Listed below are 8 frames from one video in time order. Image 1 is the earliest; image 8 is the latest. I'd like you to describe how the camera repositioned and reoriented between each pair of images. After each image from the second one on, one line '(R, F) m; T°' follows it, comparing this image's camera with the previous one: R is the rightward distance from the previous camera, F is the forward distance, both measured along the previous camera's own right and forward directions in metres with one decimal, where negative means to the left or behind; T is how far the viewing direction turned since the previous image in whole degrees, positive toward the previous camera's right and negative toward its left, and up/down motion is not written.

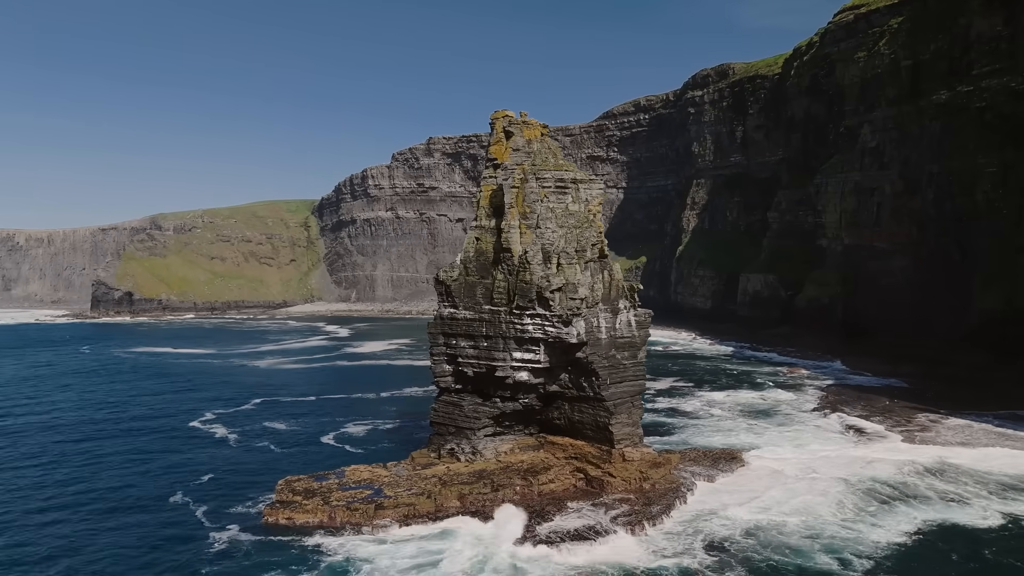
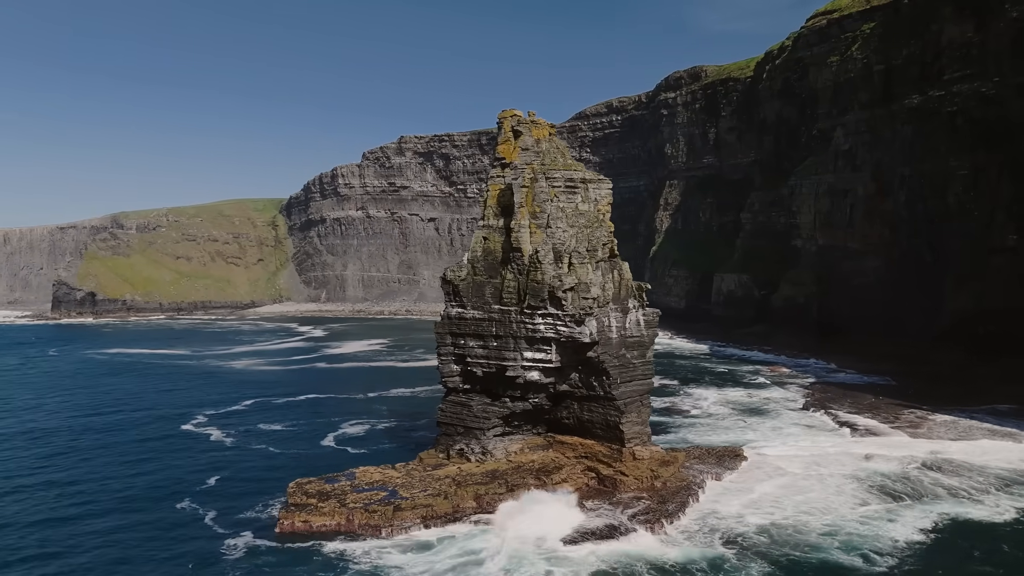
(-1.1, +0.1) m; +3°
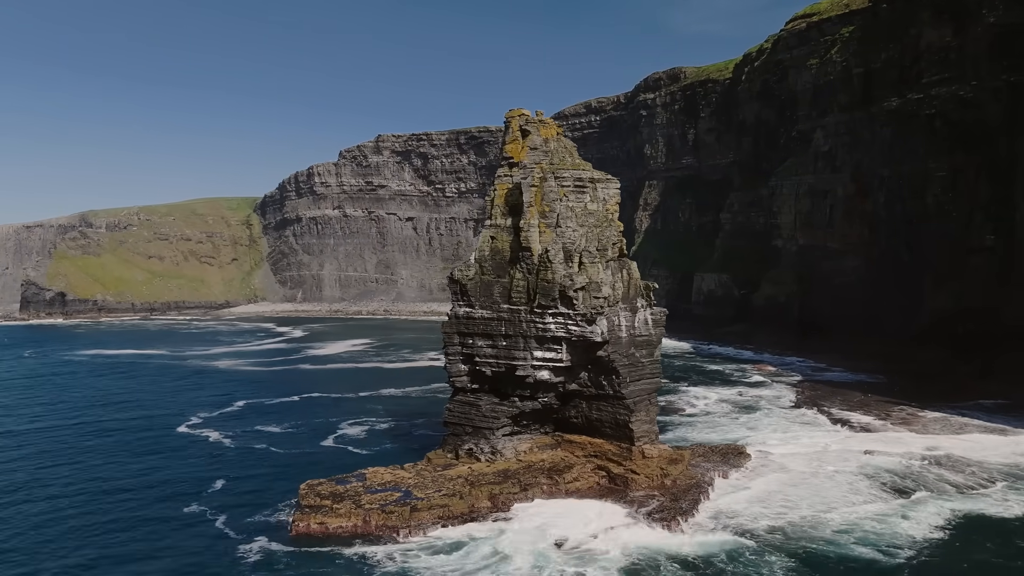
(-0.9, 0.0) m; +2°
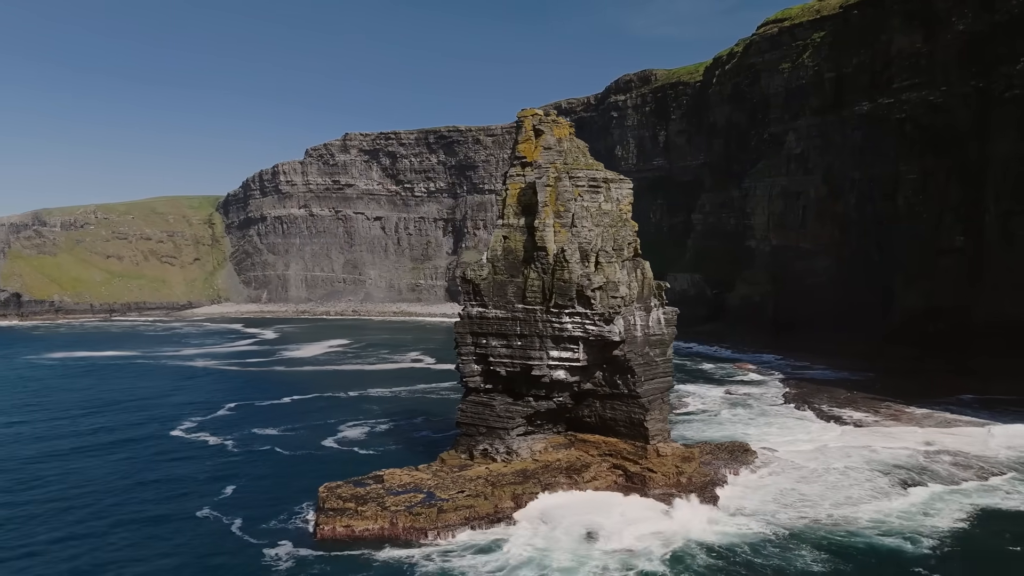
(-1.3, +0.1) m; +3°
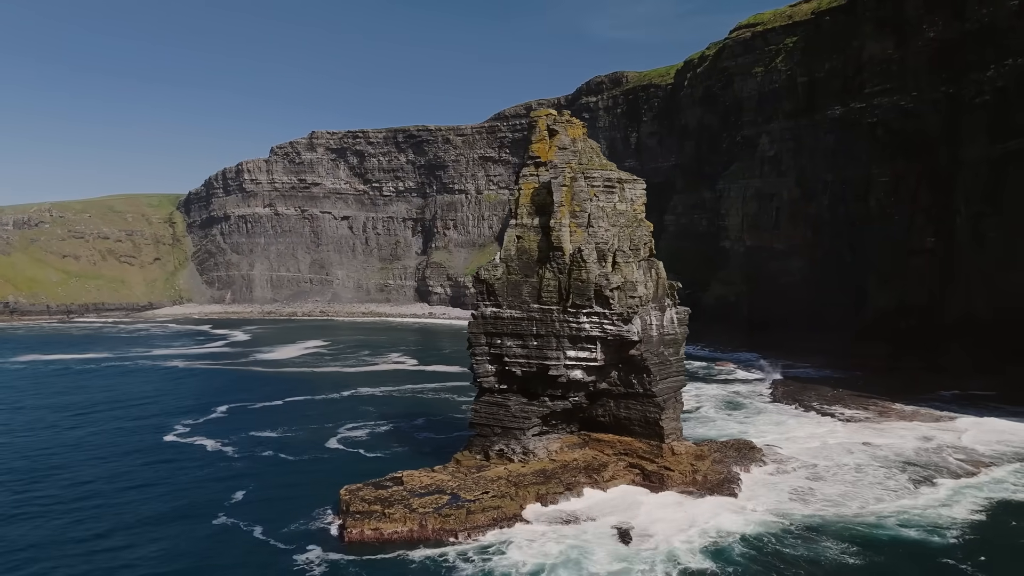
(-1.4, +0.1) m; +3°
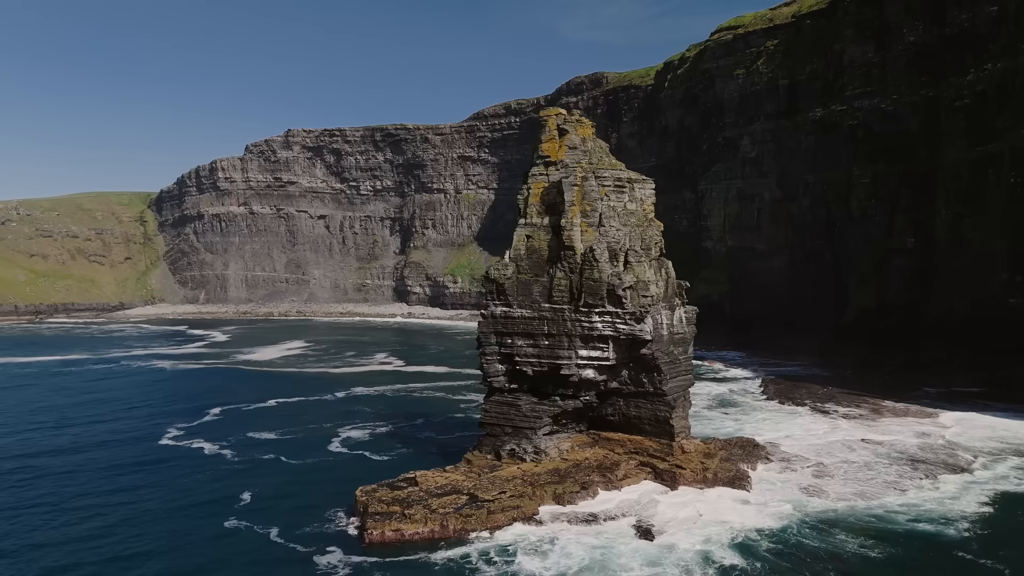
(-1.0, 0.0) m; +2°
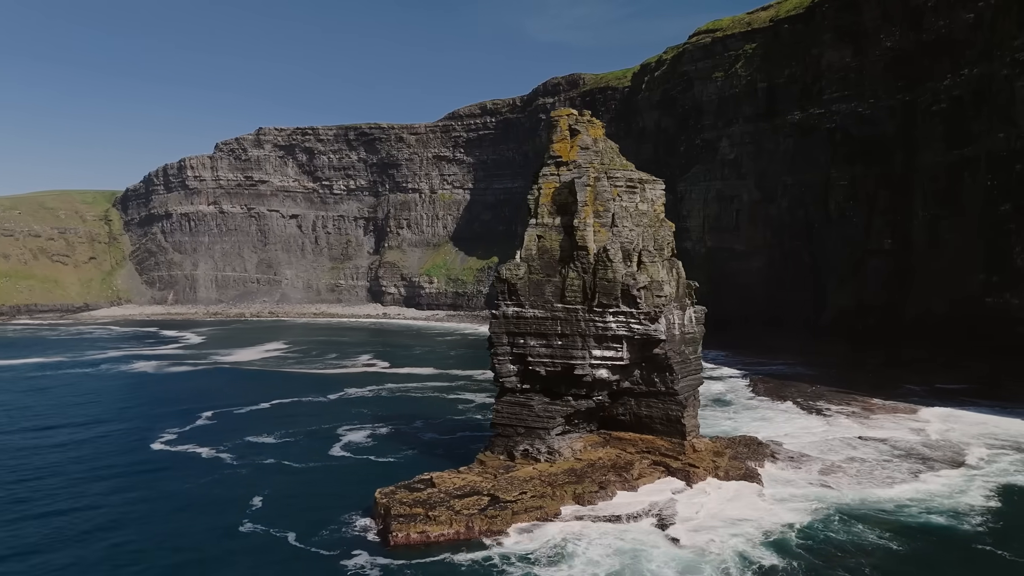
(-1.1, +0.1) m; +2°
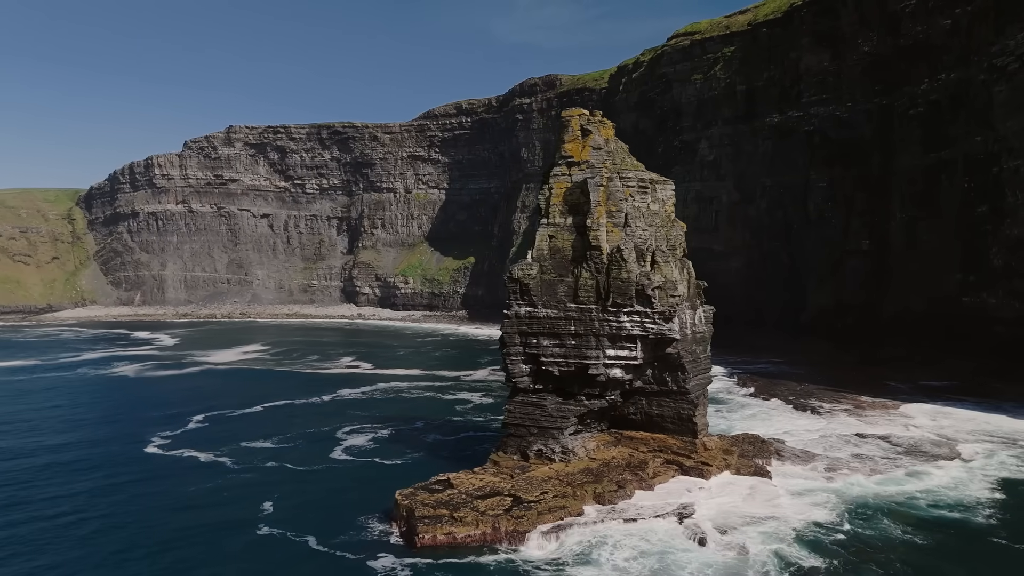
(-1.1, +0.1) m; +2°
